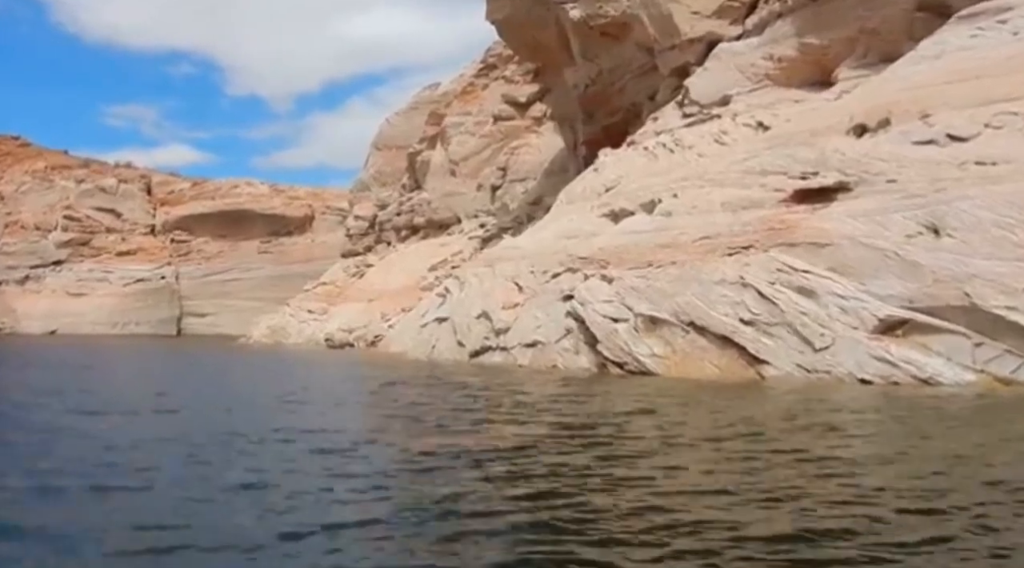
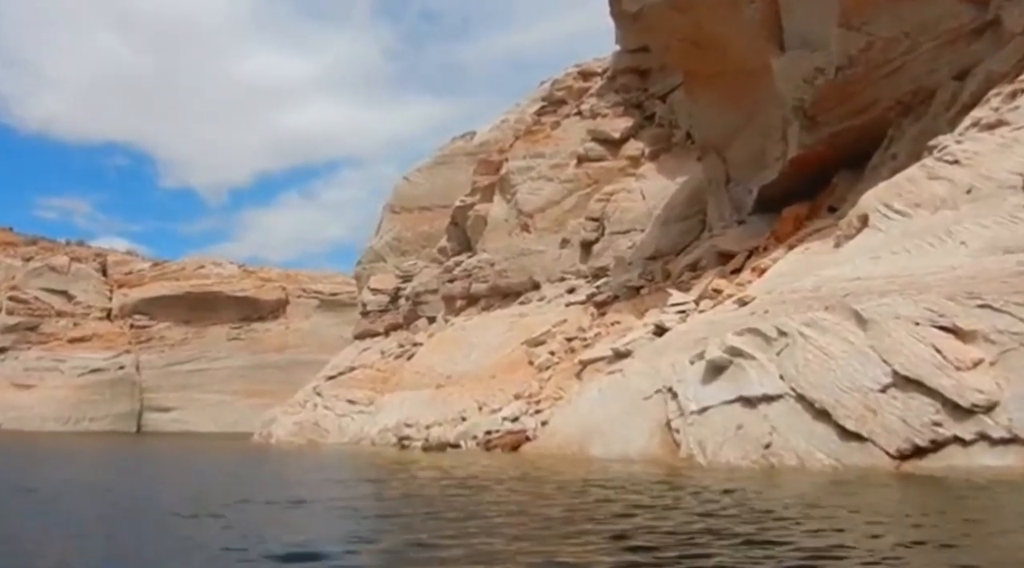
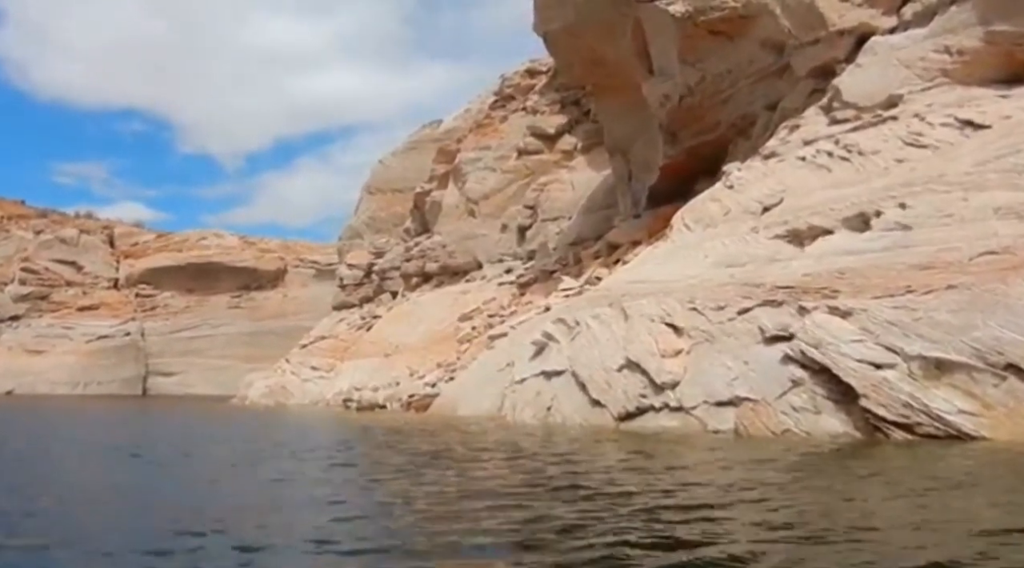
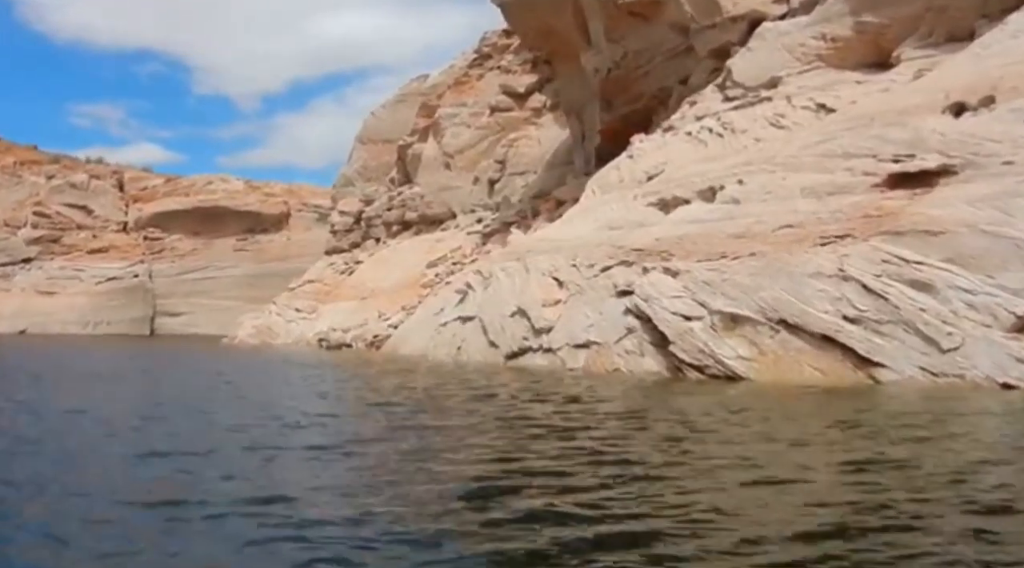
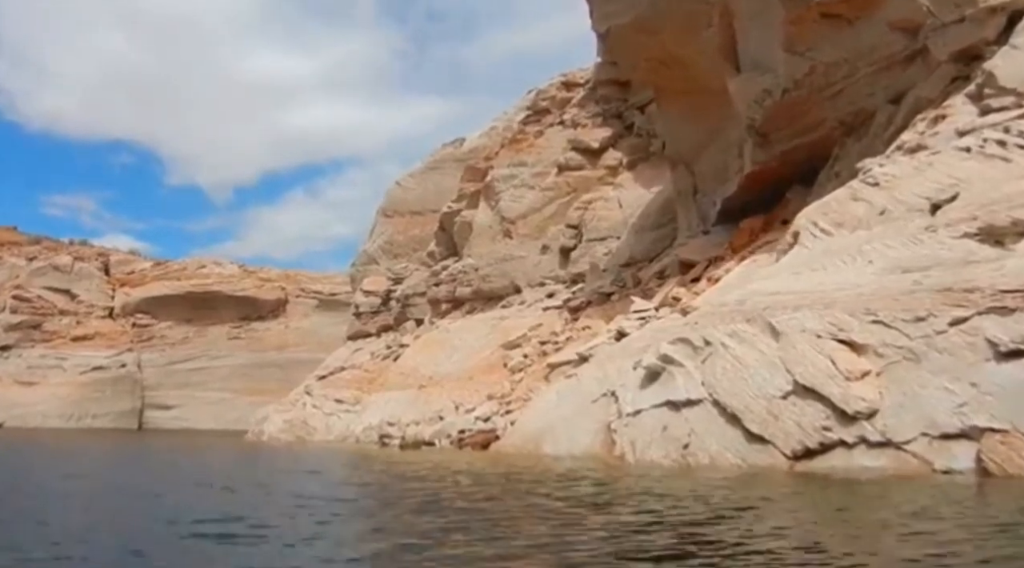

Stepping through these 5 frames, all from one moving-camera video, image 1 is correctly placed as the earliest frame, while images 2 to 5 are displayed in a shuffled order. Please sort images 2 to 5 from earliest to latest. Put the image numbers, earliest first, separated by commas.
4, 3, 5, 2
